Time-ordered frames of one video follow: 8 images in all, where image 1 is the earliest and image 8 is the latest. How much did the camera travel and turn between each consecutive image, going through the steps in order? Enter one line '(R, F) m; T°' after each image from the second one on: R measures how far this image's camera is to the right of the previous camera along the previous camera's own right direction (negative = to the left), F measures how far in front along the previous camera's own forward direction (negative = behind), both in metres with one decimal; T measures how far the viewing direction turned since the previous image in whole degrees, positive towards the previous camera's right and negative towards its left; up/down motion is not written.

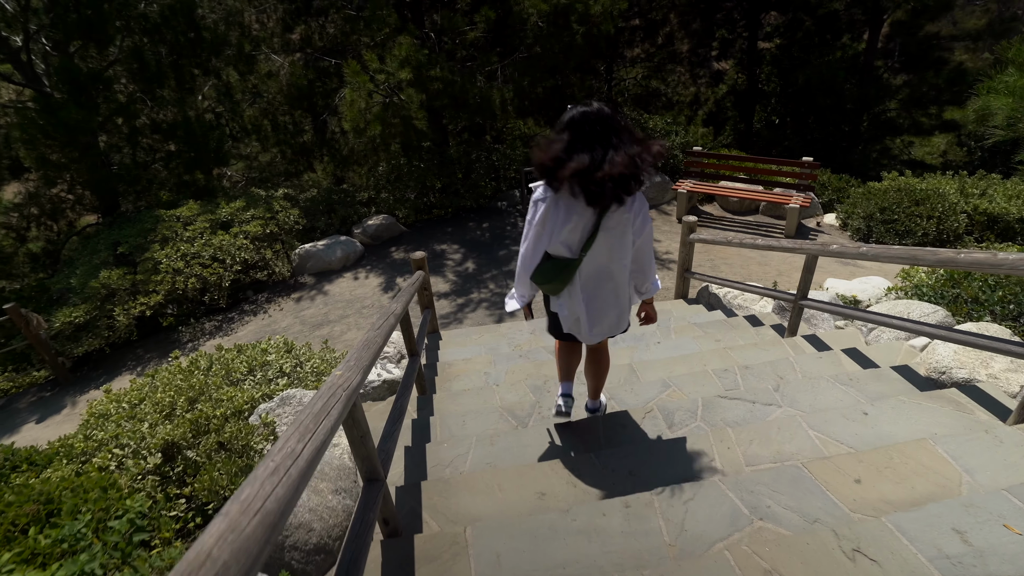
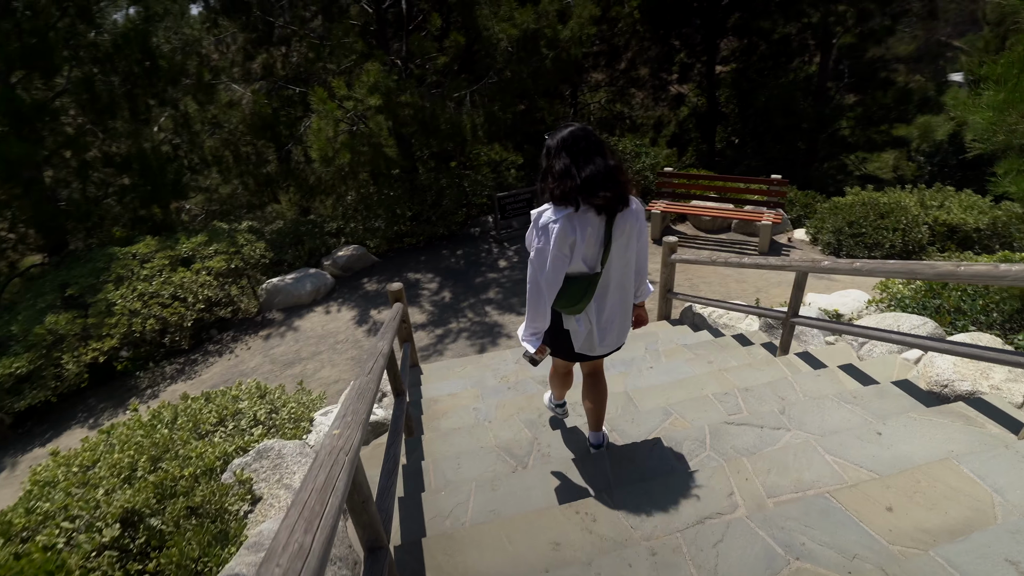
(-0.2, +0.2) m; +4°
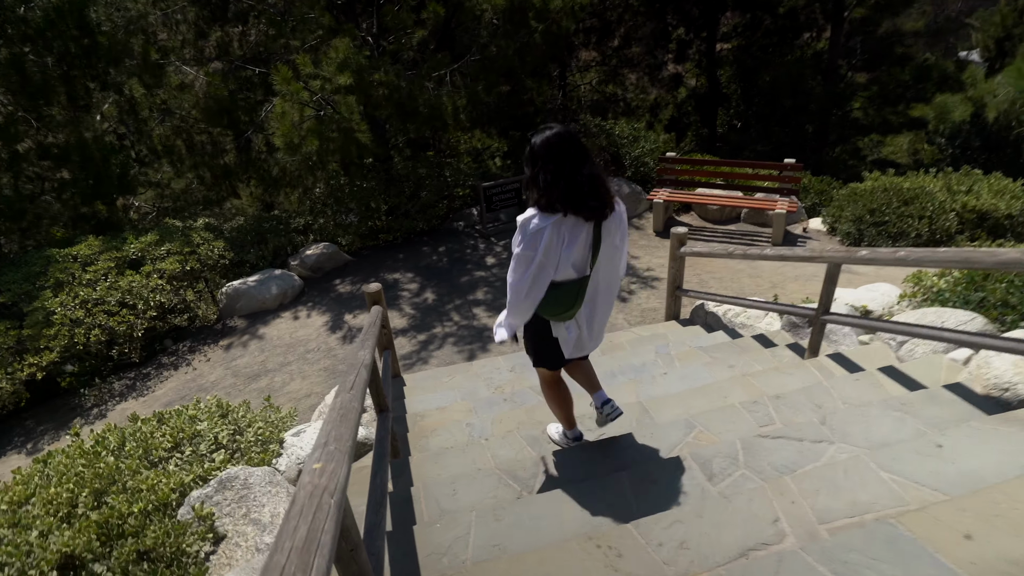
(-0.2, +0.5) m; +3°
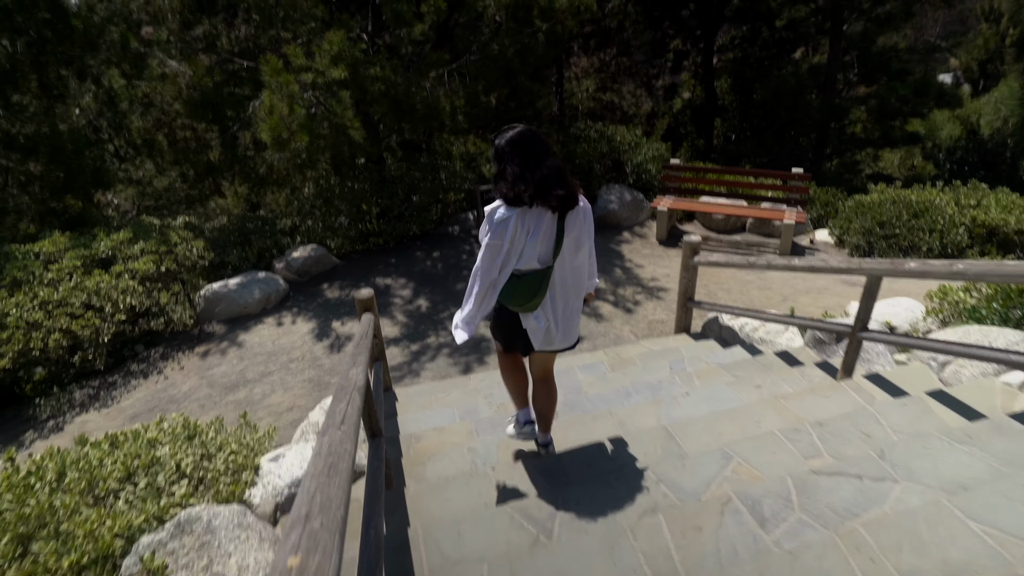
(-0.1, +0.4) m; +1°
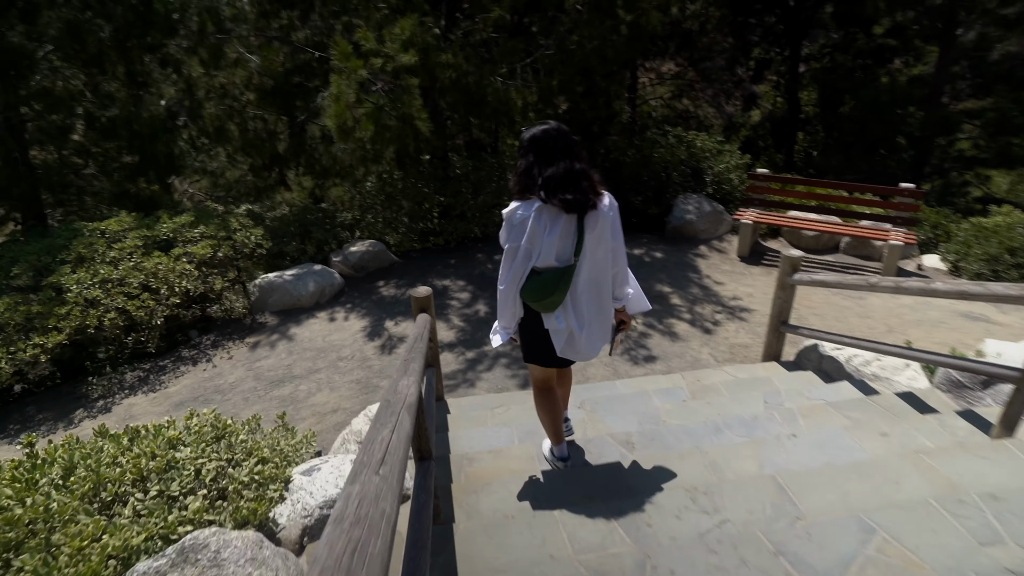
(-0.1, +0.5) m; -6°
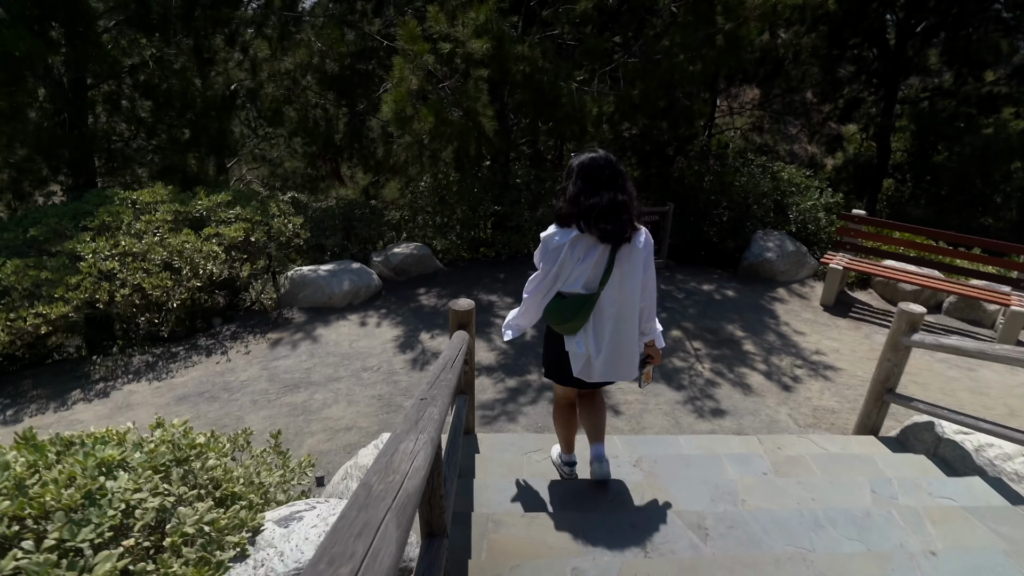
(-0.1, +0.6) m; -5°
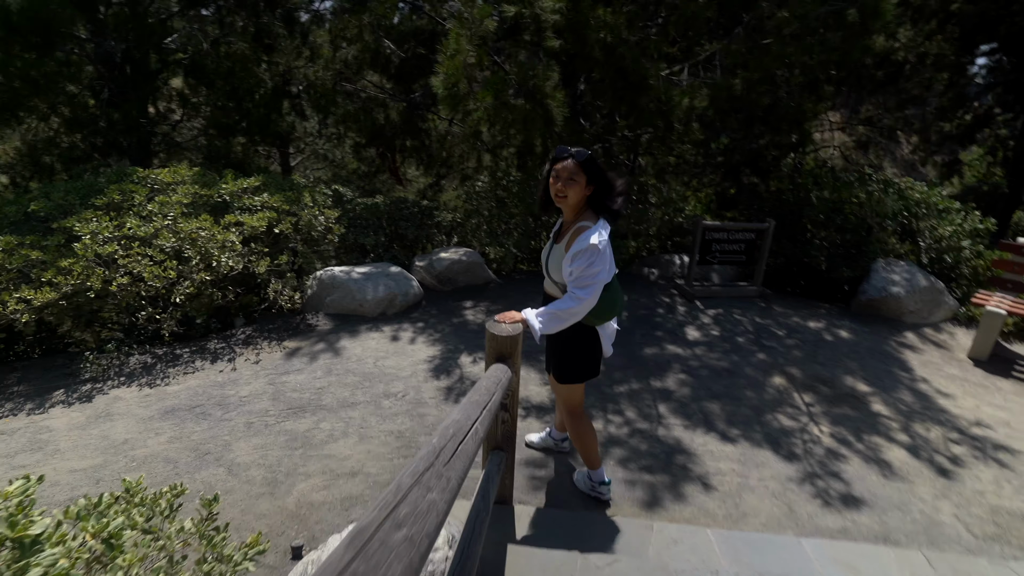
(0.0, +1.0) m; -7°
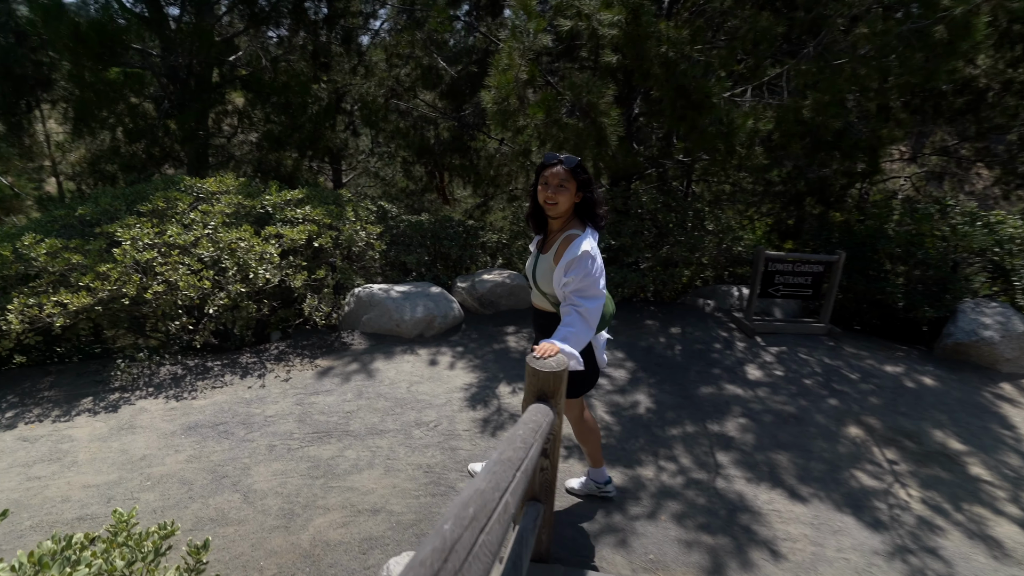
(0.0, +0.3) m; -5°
